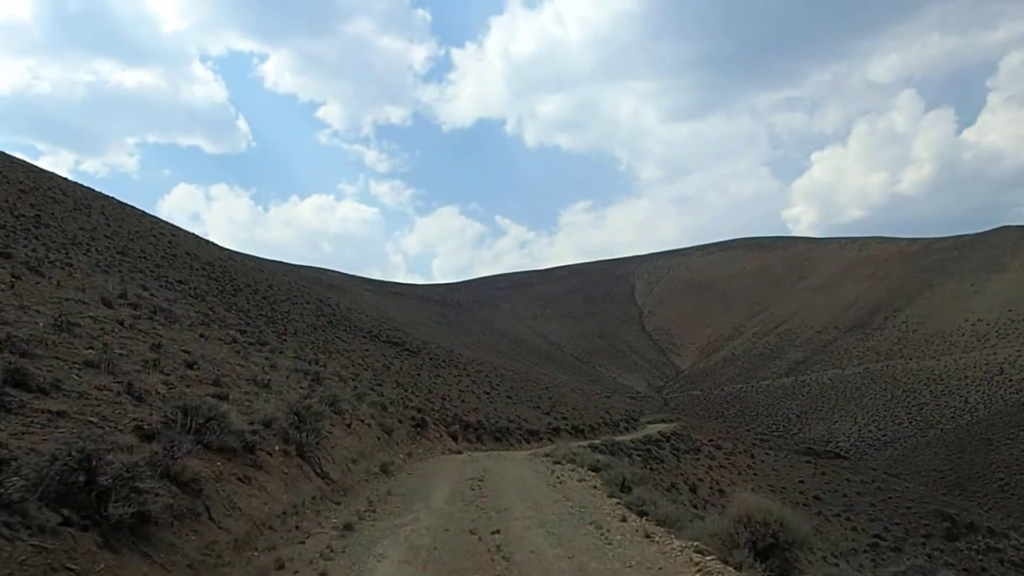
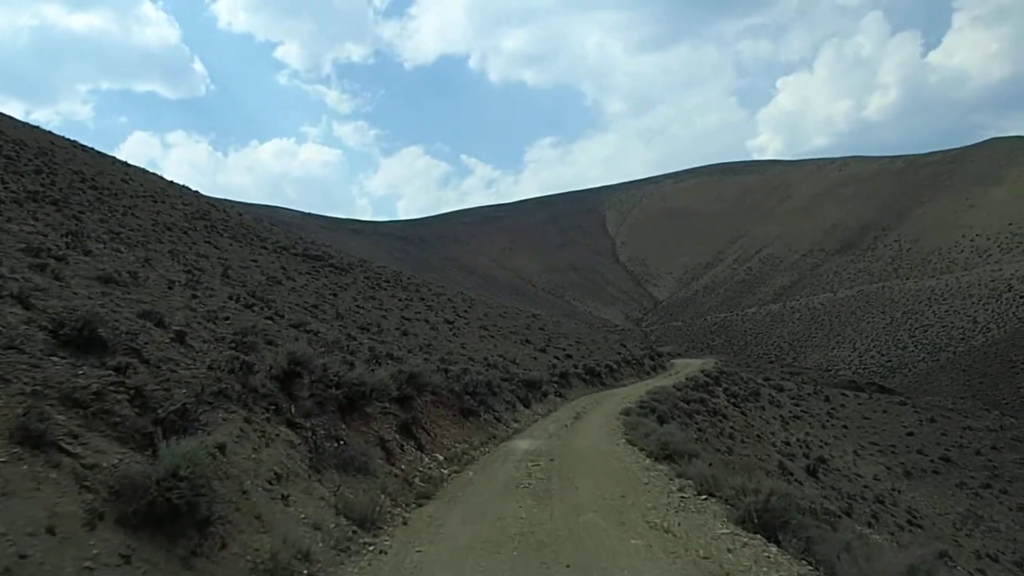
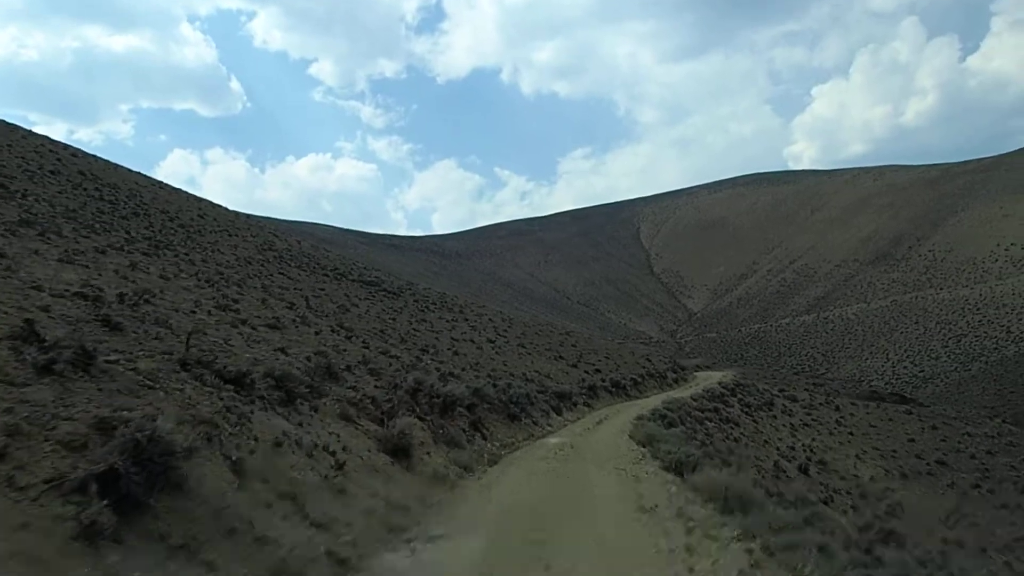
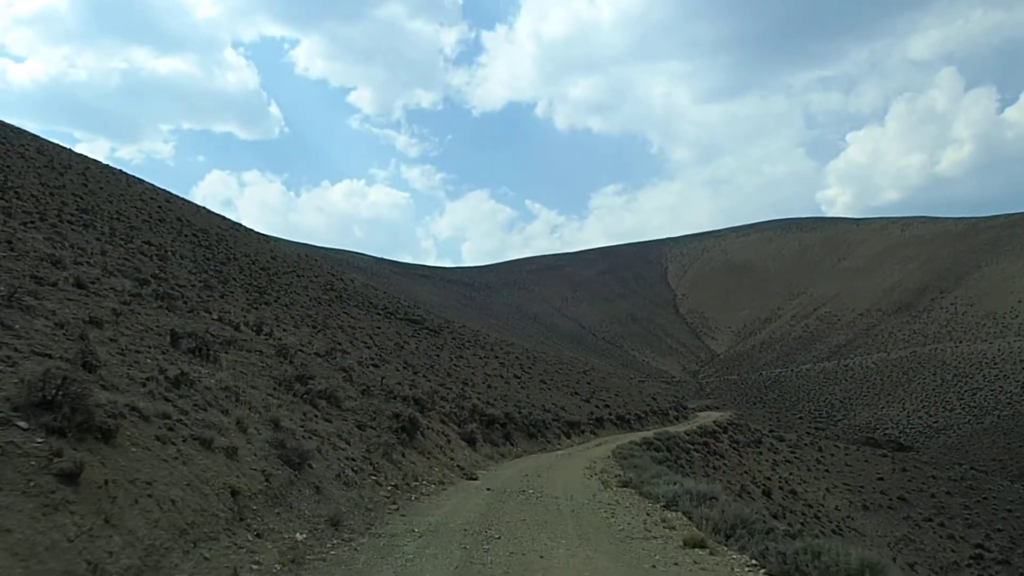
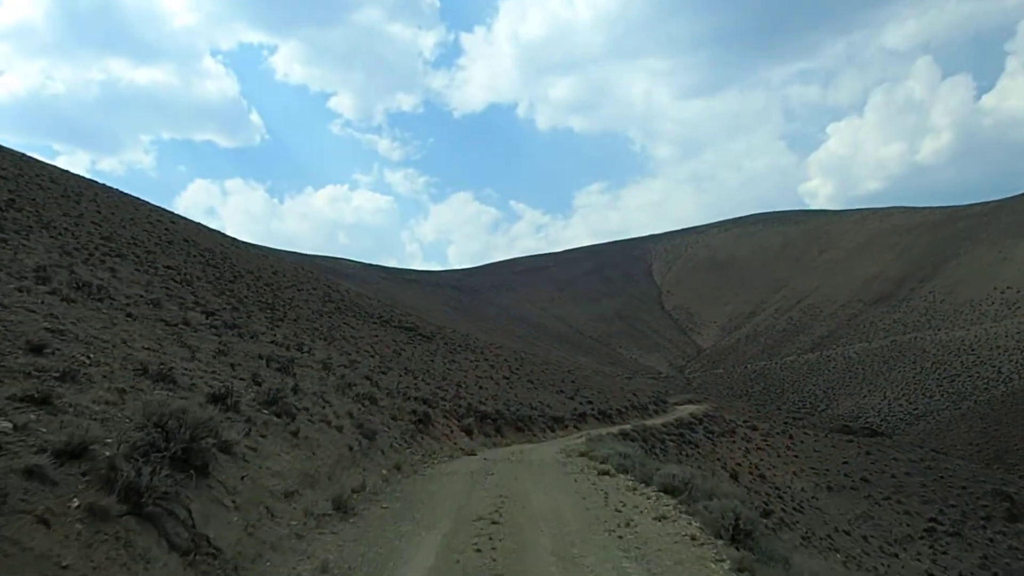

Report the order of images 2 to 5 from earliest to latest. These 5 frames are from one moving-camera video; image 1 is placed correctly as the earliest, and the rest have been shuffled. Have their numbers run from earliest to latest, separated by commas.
5, 4, 3, 2
